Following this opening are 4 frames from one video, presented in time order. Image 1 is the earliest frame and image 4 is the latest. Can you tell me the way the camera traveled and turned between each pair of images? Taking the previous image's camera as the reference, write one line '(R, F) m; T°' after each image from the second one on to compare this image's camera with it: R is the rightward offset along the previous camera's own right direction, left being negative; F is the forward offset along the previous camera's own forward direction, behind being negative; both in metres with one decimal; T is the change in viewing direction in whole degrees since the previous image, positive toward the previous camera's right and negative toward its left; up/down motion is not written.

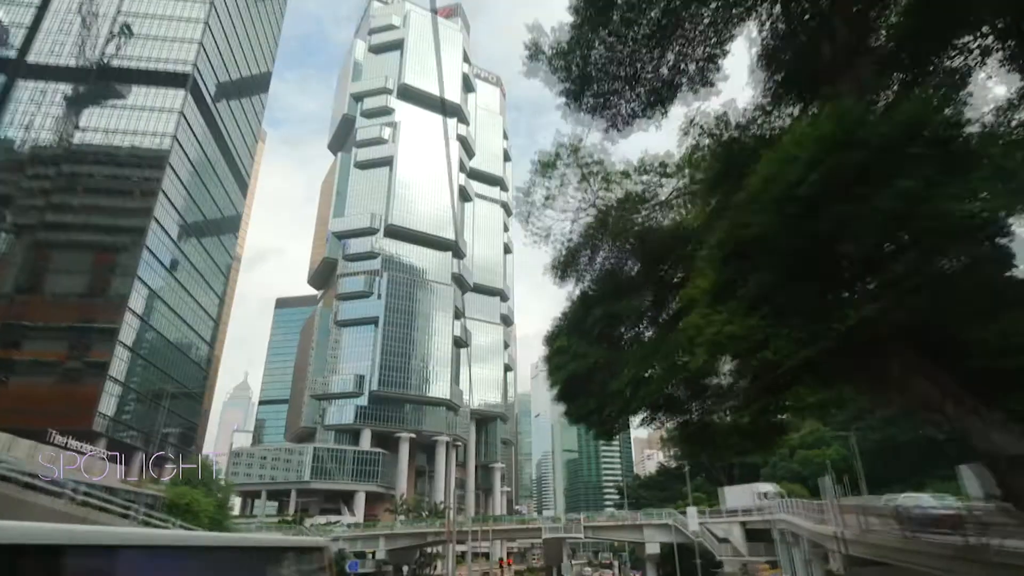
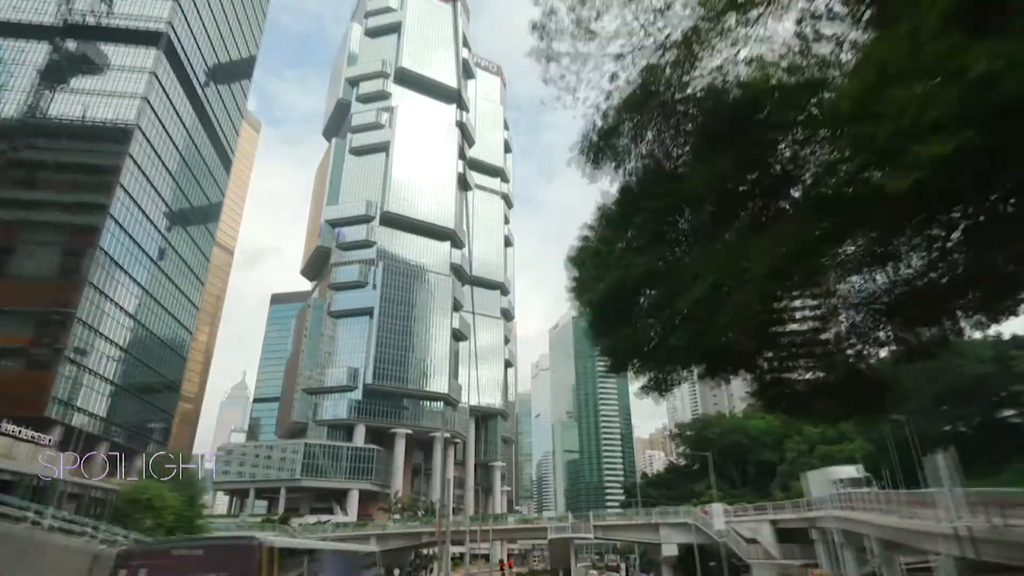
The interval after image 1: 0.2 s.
(-0.1, +2.9) m; 0°
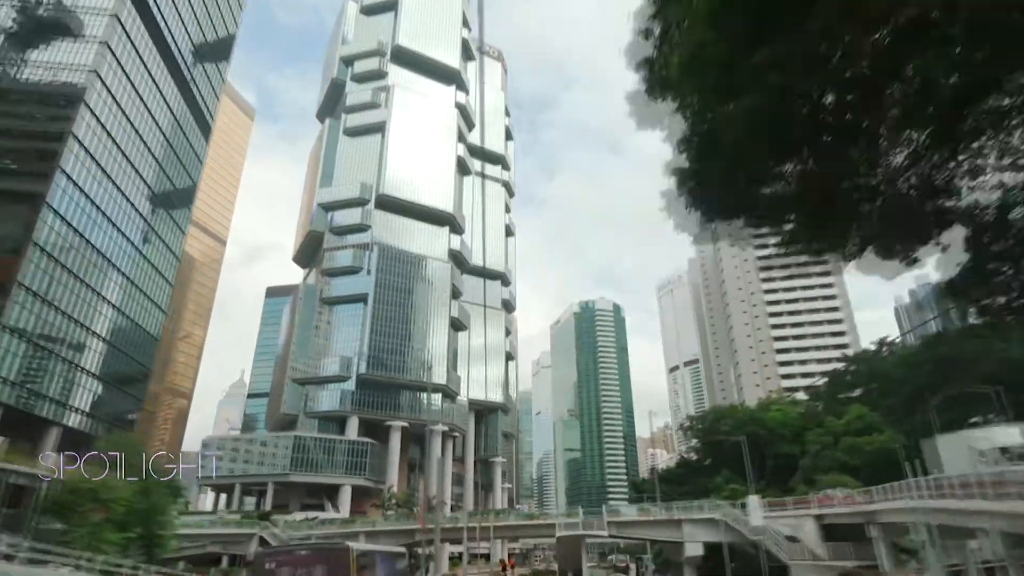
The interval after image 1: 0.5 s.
(-0.1, +3.2) m; 0°
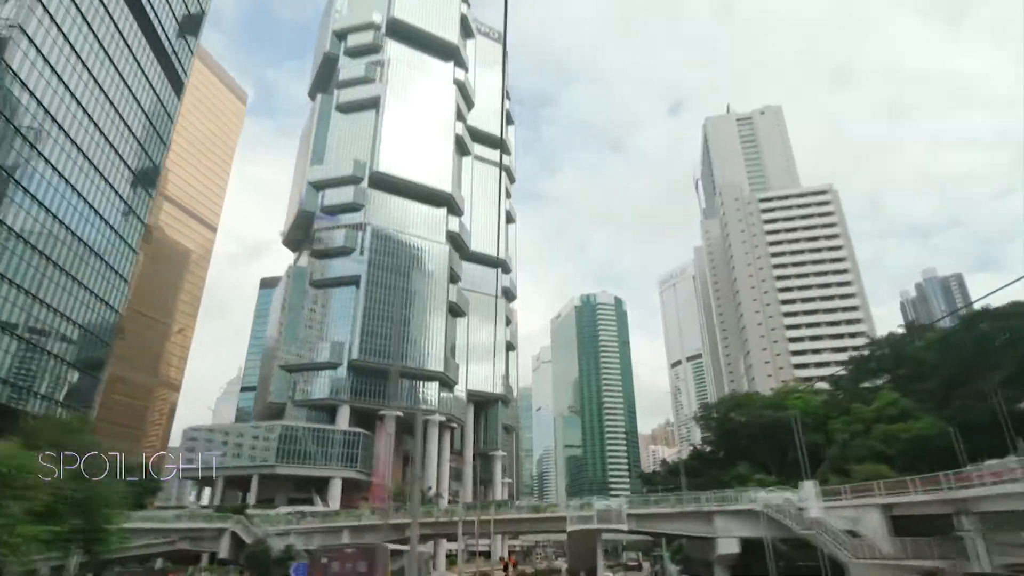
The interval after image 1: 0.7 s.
(-0.2, +3.4) m; 0°
